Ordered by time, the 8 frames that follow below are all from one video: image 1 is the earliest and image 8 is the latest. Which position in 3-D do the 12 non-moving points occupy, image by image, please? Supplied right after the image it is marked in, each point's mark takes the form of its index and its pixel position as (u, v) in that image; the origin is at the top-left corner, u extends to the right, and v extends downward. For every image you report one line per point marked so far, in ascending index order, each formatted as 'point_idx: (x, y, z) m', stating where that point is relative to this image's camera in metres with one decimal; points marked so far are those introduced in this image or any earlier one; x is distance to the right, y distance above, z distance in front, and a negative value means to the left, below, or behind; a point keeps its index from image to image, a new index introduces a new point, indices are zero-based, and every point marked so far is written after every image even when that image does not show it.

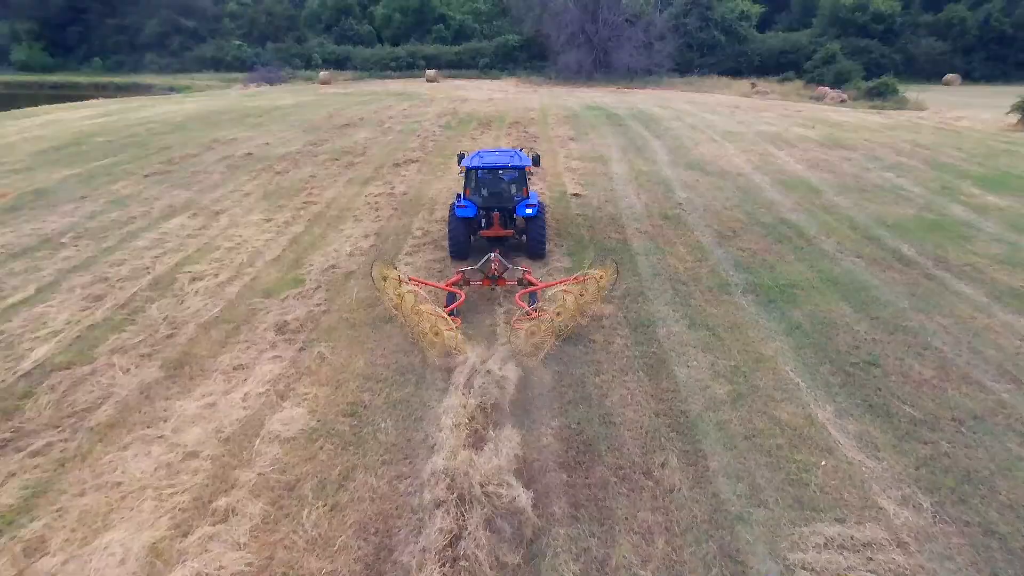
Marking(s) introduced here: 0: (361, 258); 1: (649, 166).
0: (-2.6, +0.5, +10.5) m
1: (+3.5, +3.1, +16.0) m
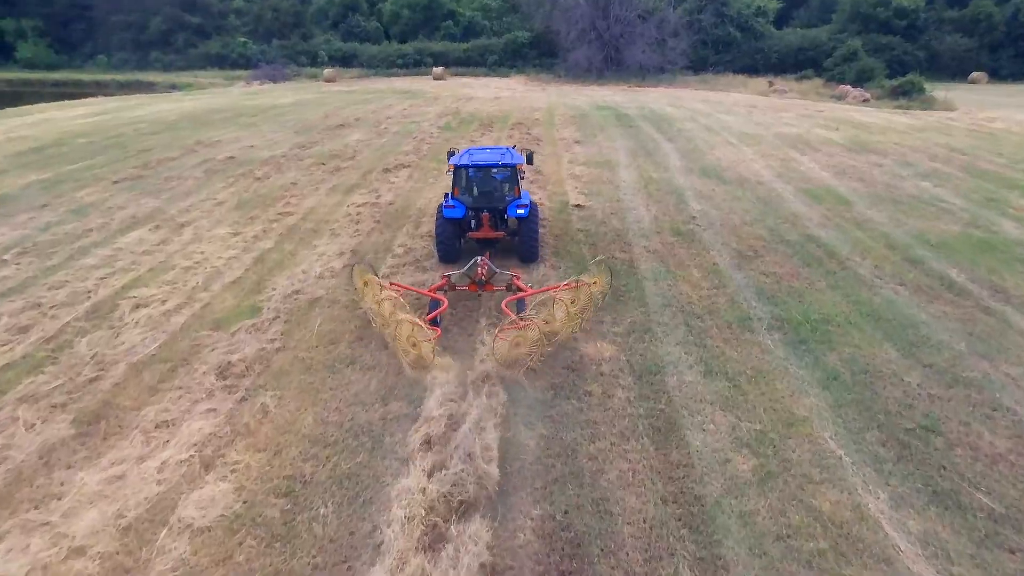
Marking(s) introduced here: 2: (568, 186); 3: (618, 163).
0: (-2.8, +0.1, +9.3) m
1: (+3.5, +2.7, +14.7) m
2: (+1.3, +2.3, +13.7) m
3: (+2.7, +3.2, +15.6) m
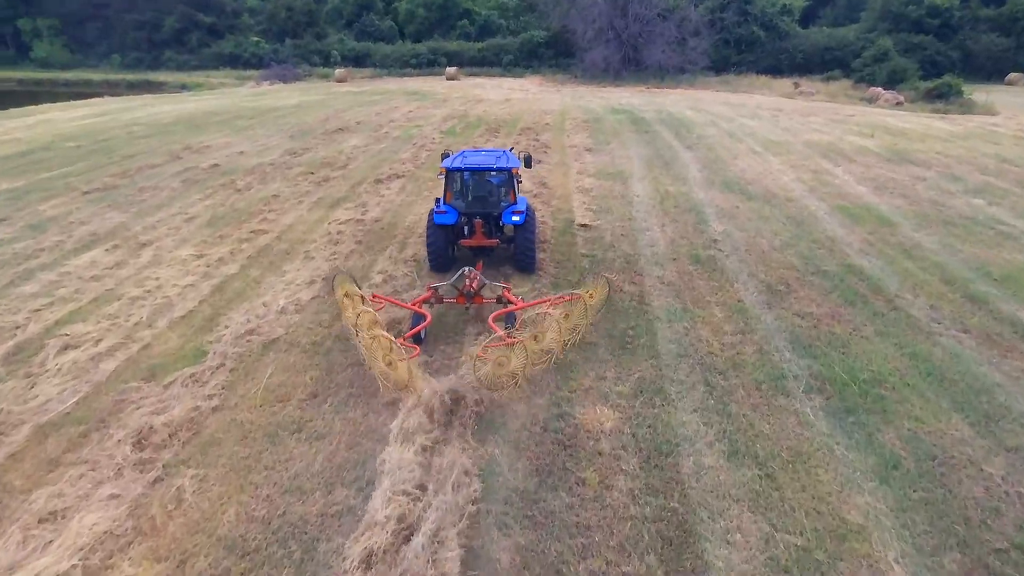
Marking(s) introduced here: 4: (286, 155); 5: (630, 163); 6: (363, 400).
0: (-2.9, -0.4, +8.1) m
1: (+3.5, +2.2, +13.3) m
2: (+1.3, +1.8, +12.4) m
3: (+2.8, +2.6, +14.3) m
4: (-6.1, +3.5, +16.5) m
5: (+2.9, +3.1, +15.2) m
6: (-1.6, -1.2, +6.4) m
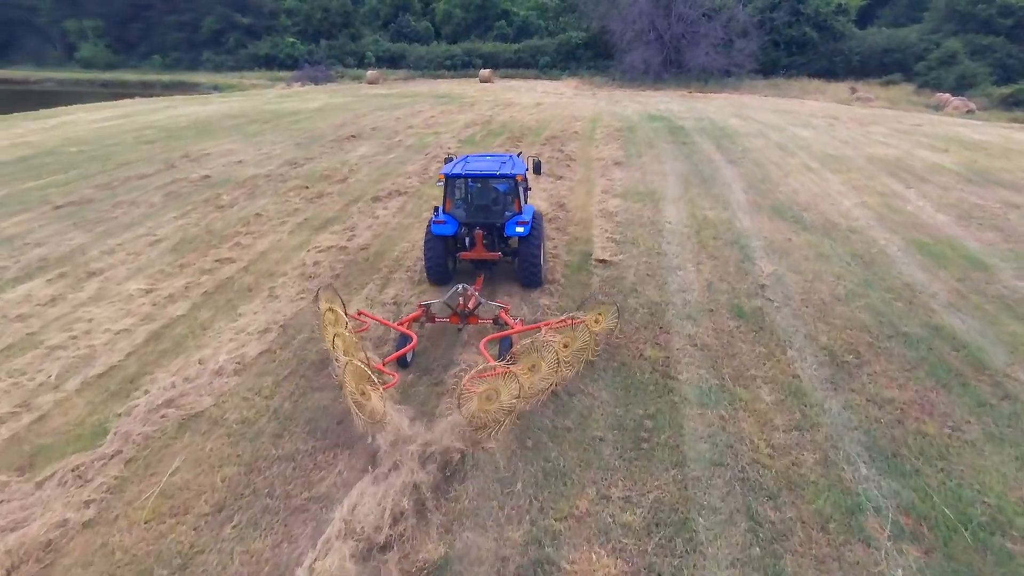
0: (-3.0, -1.0, +6.6) m
1: (+3.8, +1.4, +11.4) m
2: (+1.5, +1.0, +10.6) m
3: (+3.1, +1.9, +12.4) m
4: (-5.6, +3.0, +15.1) m
5: (+3.3, +2.3, +13.4) m
6: (-1.8, -1.8, +4.8) m
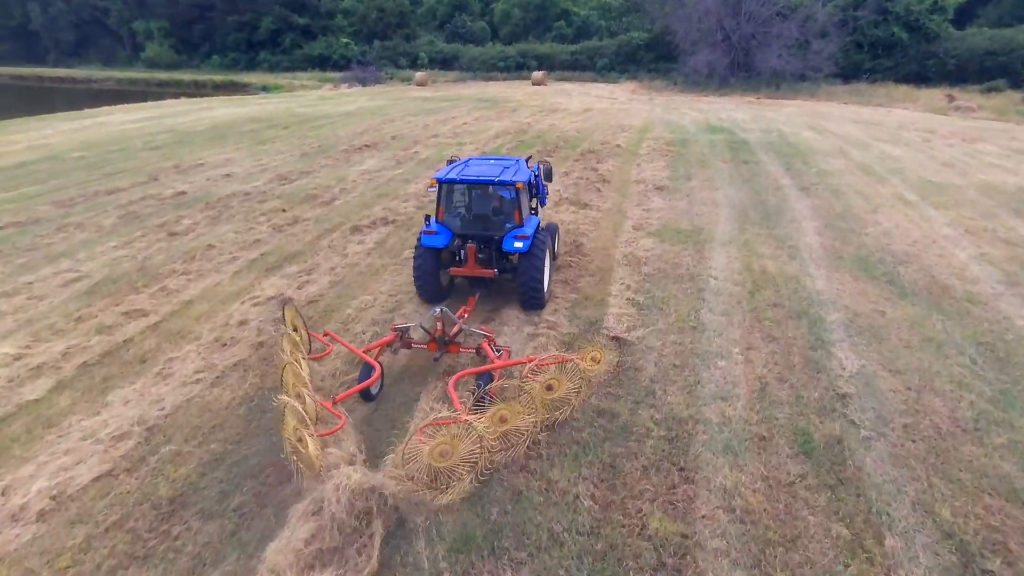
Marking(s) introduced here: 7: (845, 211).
0: (-3.5, -1.7, +4.5) m
1: (+3.8, +0.3, +8.7) m
2: (+1.4, +0.1, +8.1) m
3: (+3.2, +0.8, +9.7) m
4: (-5.1, +2.3, +13.3) m
5: (+3.5, +1.3, +10.7) m
6: (-2.5, -2.6, +2.6) m
7: (+6.0, +1.4, +11.0) m
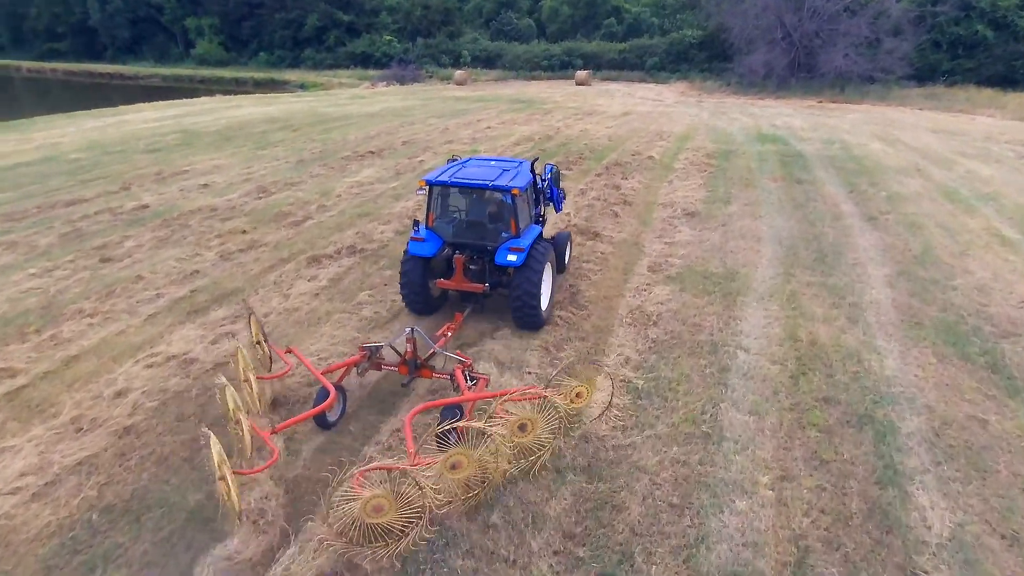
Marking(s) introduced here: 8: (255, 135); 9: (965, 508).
0: (-4.2, -2.3, +2.9) m
1: (+3.4, -0.5, +6.5) m
2: (+1.0, -0.6, +6.2) m
3: (+3.0, 0.0, +7.6) m
4: (-5.0, +1.8, +11.8) m
5: (+3.3, +0.5, +8.6) m
6: (-3.4, -3.2, +1.0) m
7: (+5.8, +0.5, +8.7) m
8: (-8.1, +4.8, +19.2) m
9: (+3.2, -1.5, +4.3) m
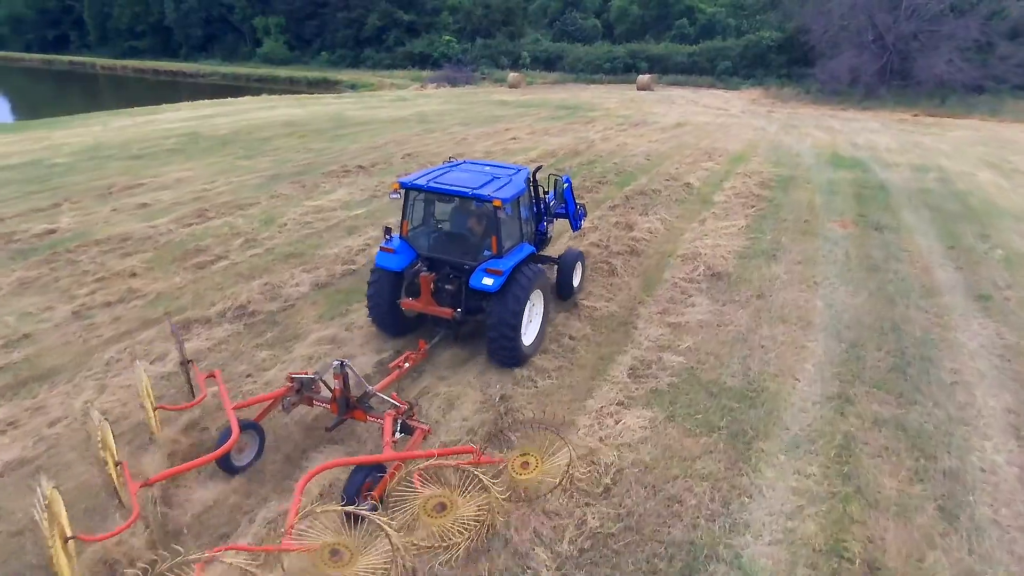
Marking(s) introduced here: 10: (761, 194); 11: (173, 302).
0: (-5.6, -3.0, +1.0) m
1: (+2.4, -1.6, +3.7) m
2: (0.0, -1.6, +3.6) m
3: (+2.1, -1.0, +4.9) m
4: (-5.3, +1.1, +9.8) m
5: (+2.6, -0.6, +5.8) m
6: (-5.1, -3.9, -1.1) m
7: (+5.1, -0.7, +5.6) m
8: (-7.4, +4.2, +17.5) m
9: (+1.9, -2.5, +1.5) m
10: (+4.5, +1.8, +11.3) m
11: (-3.9, -0.1, +7.1) m
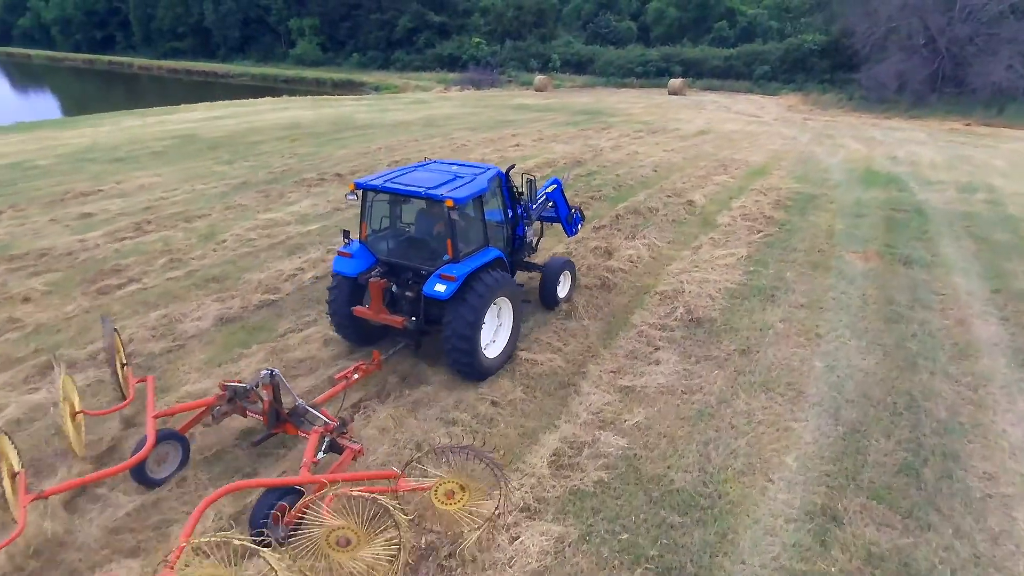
0: (-6.7, -3.2, +0.1) m
1: (+1.5, -2.0, +2.4) m
2: (-1.0, -2.0, +2.4) m
3: (+1.3, -1.5, +3.6) m
4: (-5.8, +0.8, +9.0) m
5: (+1.8, -1.1, +4.4) m
6: (-6.3, -4.2, -2.0) m
7: (+4.3, -1.3, +4.1) m
8: (-7.4, +3.9, +16.8) m
9: (+0.8, -3.0, +0.2) m
10: (+4.1, +1.2, +9.9) m
11: (-4.5, -0.5, +6.1) m
